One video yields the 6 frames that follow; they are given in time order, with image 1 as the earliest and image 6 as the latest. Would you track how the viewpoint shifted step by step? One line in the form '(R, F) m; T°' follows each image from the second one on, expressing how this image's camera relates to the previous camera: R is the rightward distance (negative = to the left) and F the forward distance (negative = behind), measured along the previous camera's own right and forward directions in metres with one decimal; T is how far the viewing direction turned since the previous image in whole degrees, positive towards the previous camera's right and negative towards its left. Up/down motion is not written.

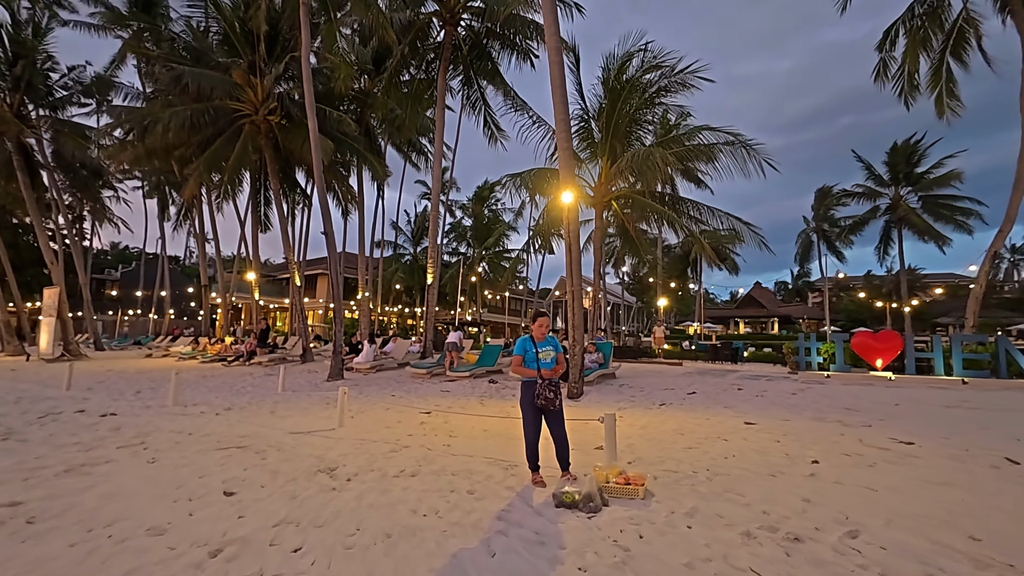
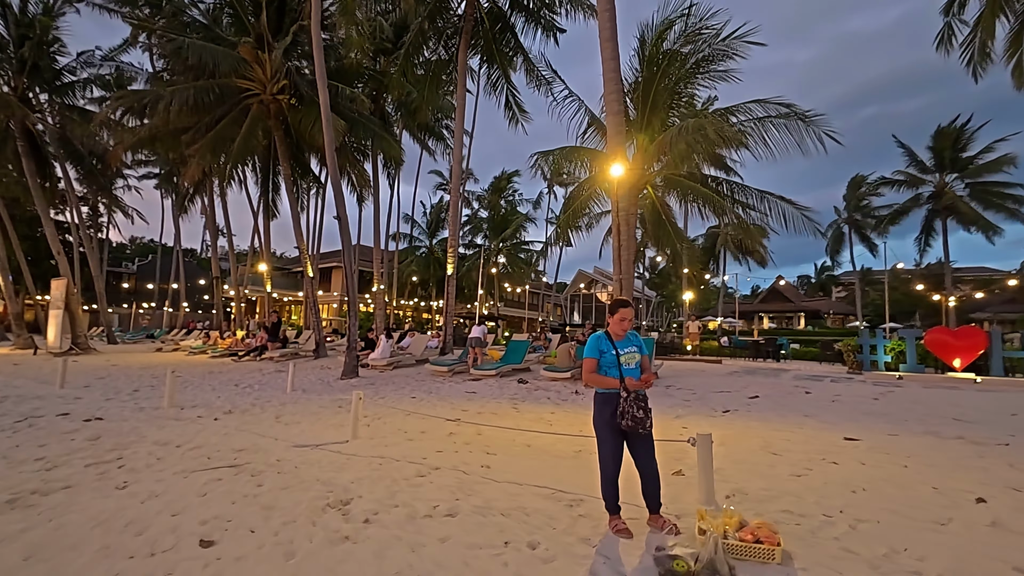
(-0.4, +1.1) m; -2°
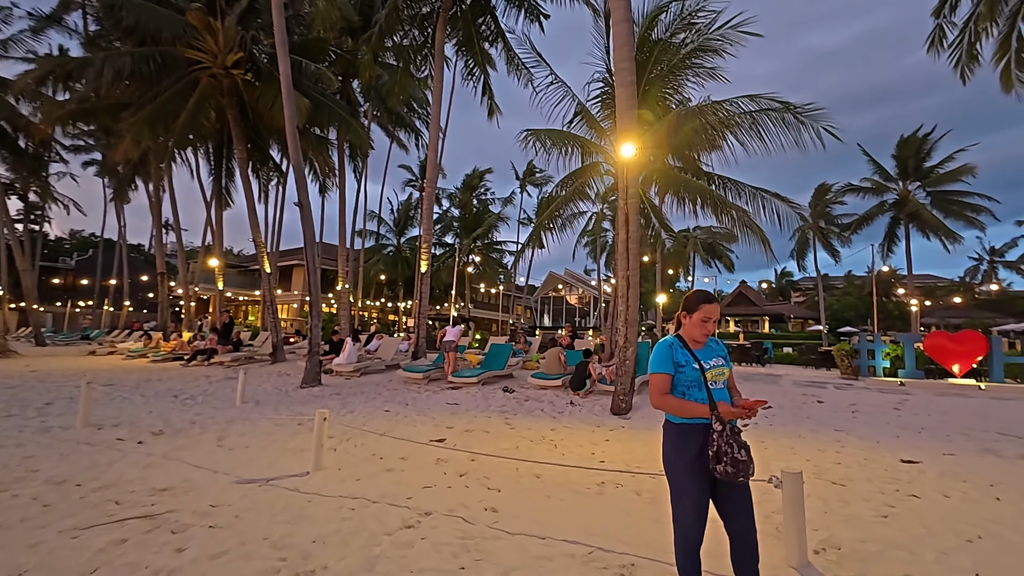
(-0.3, +1.0) m; +4°
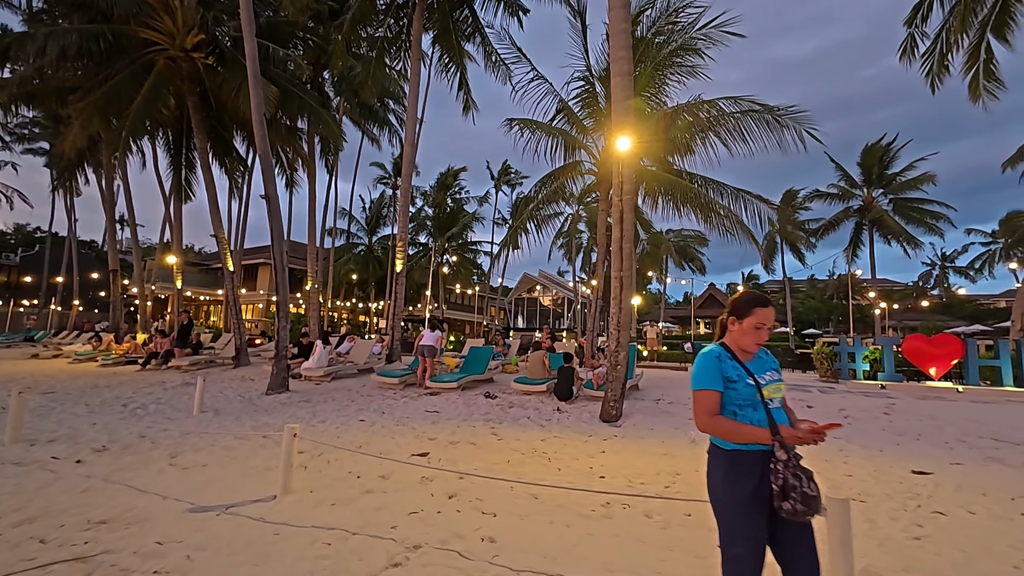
(-0.2, +0.4) m; +3°
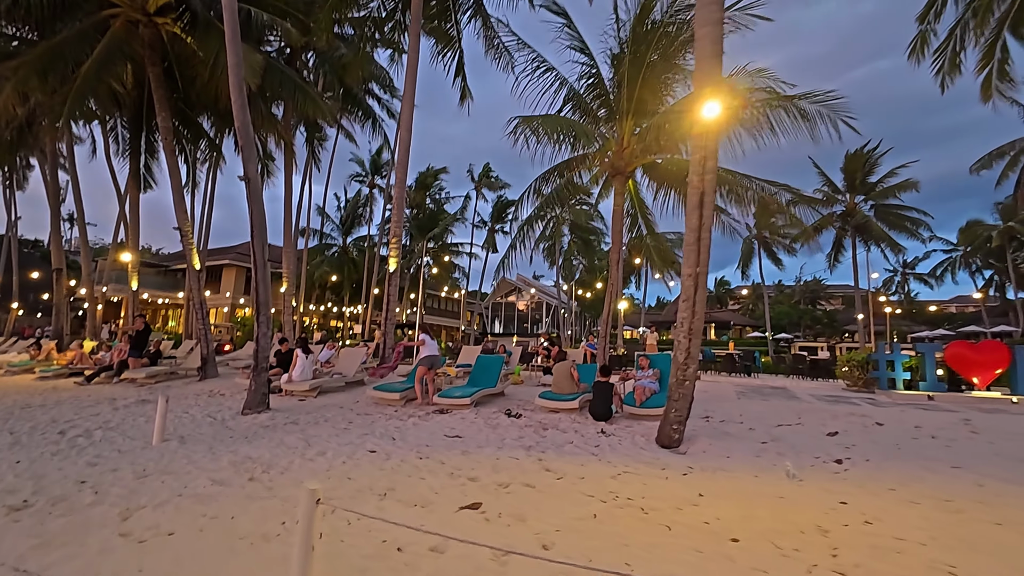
(-0.8, +1.2) m; +3°
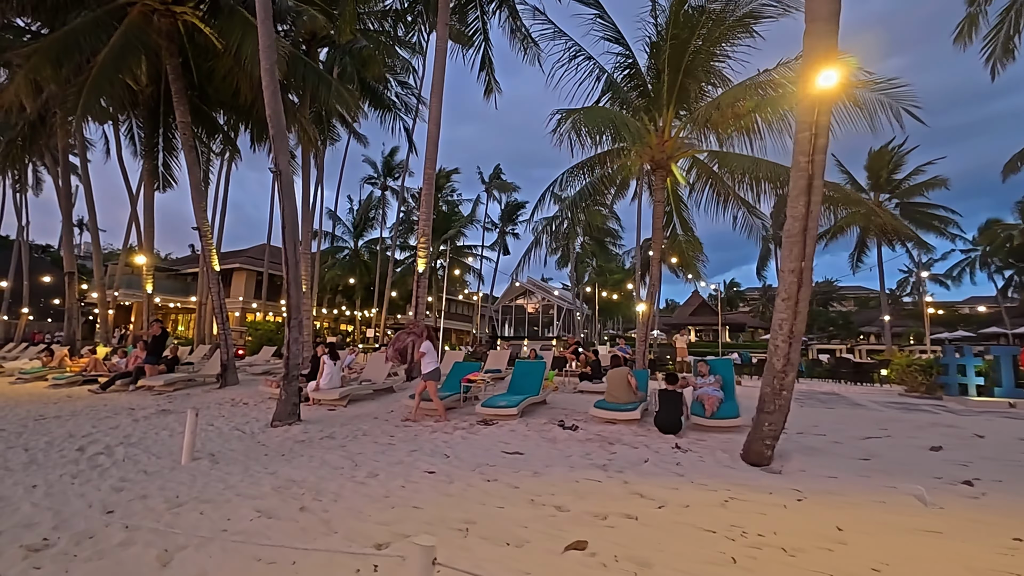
(-0.6, +0.6) m; -1°
